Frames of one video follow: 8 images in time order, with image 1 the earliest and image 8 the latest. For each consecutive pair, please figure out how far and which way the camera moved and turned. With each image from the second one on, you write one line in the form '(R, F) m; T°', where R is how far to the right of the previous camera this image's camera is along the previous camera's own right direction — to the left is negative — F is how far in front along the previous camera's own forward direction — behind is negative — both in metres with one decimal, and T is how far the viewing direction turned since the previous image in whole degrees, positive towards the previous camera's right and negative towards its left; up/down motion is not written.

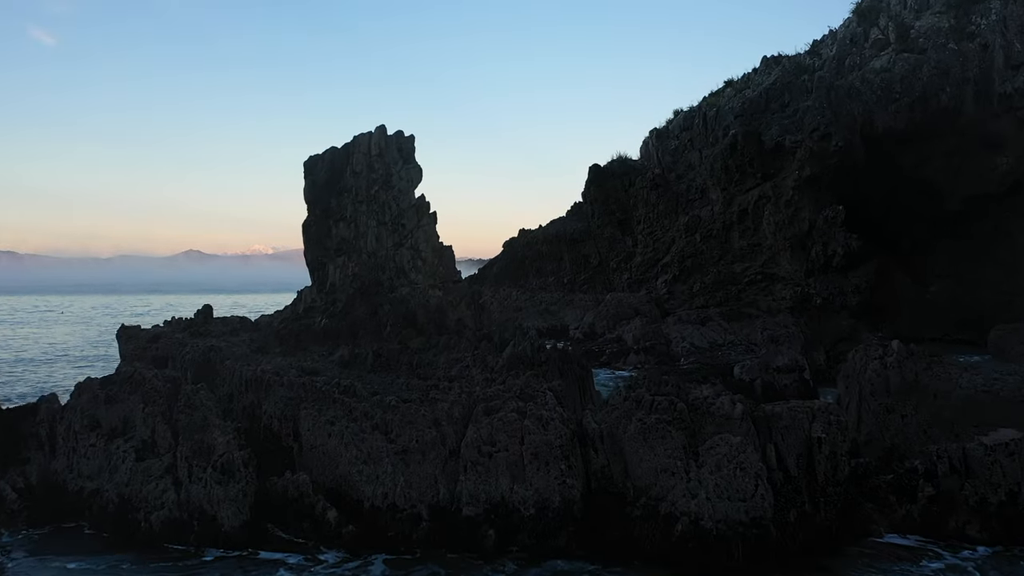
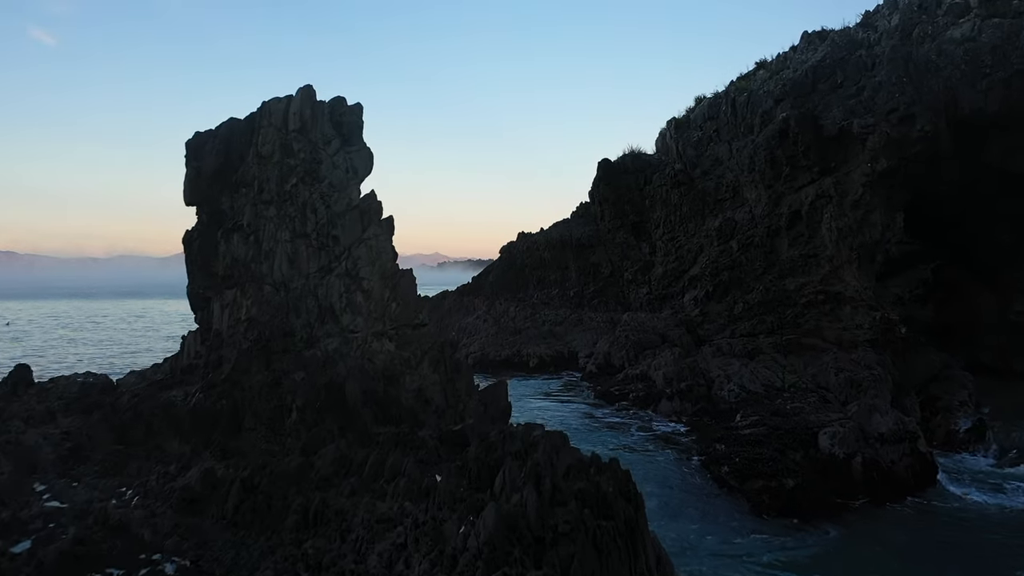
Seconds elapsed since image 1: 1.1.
(+0.1, +6.4) m; 0°
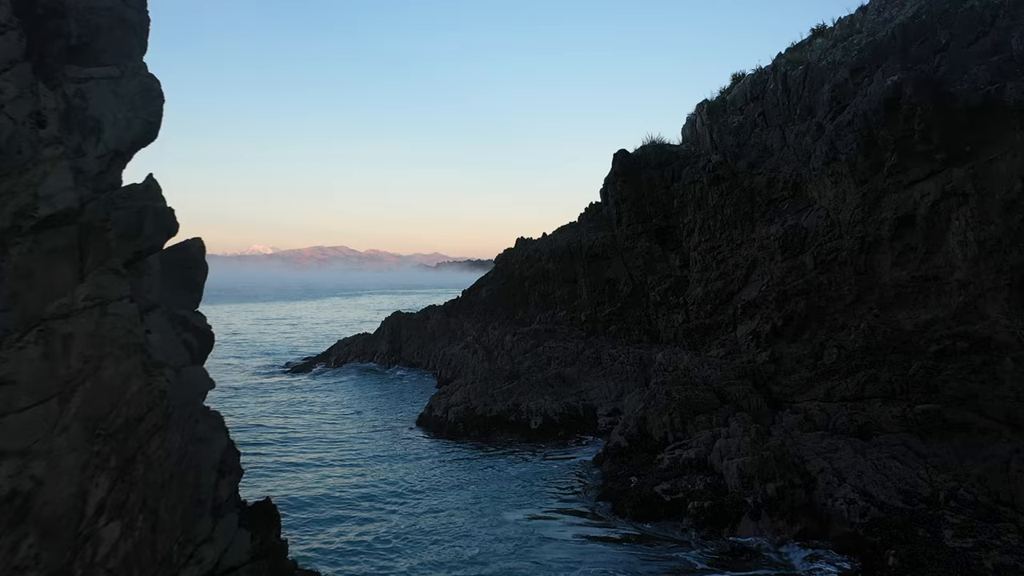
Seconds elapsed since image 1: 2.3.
(+0.1, +7.8) m; 0°
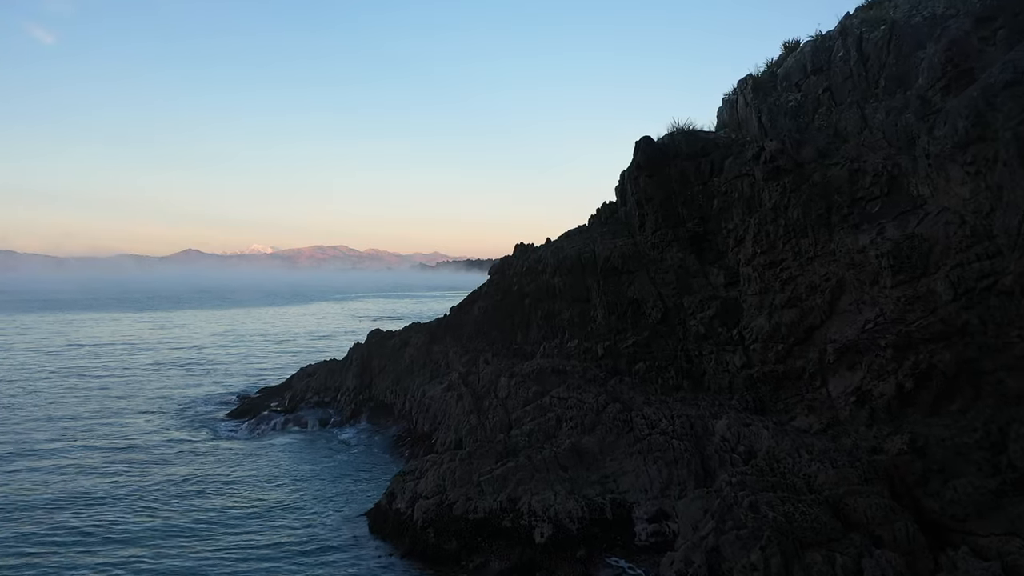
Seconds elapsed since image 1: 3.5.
(+0.1, +7.0) m; 0°
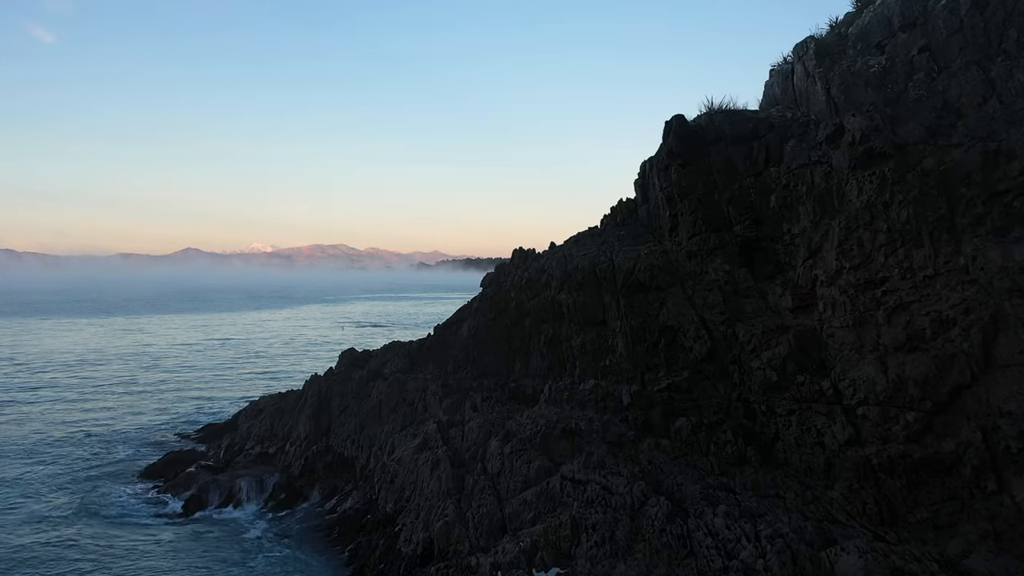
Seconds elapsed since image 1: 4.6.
(+0.1, +6.2) m; 0°
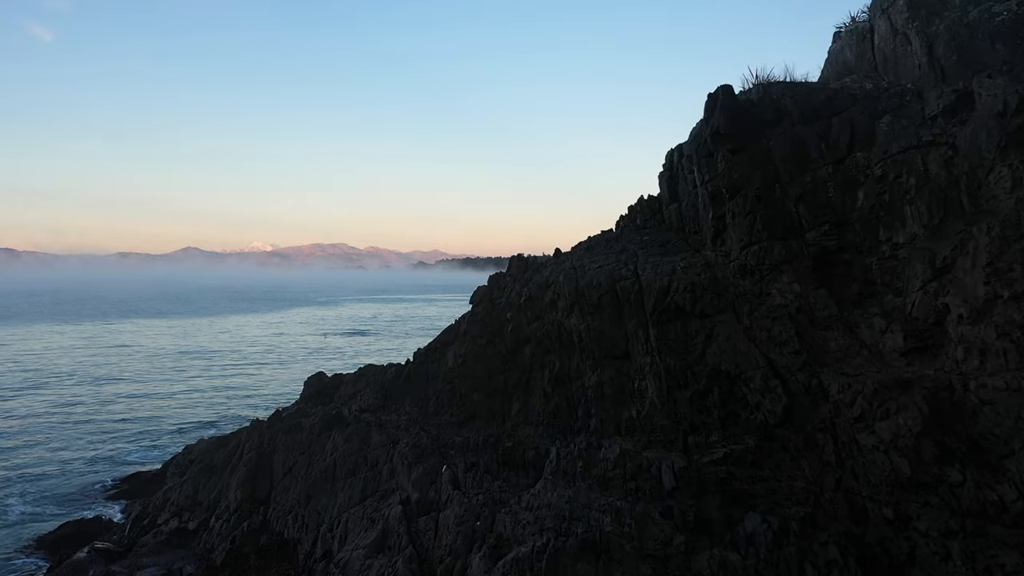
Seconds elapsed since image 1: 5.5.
(+0.1, +5.4) m; 0°
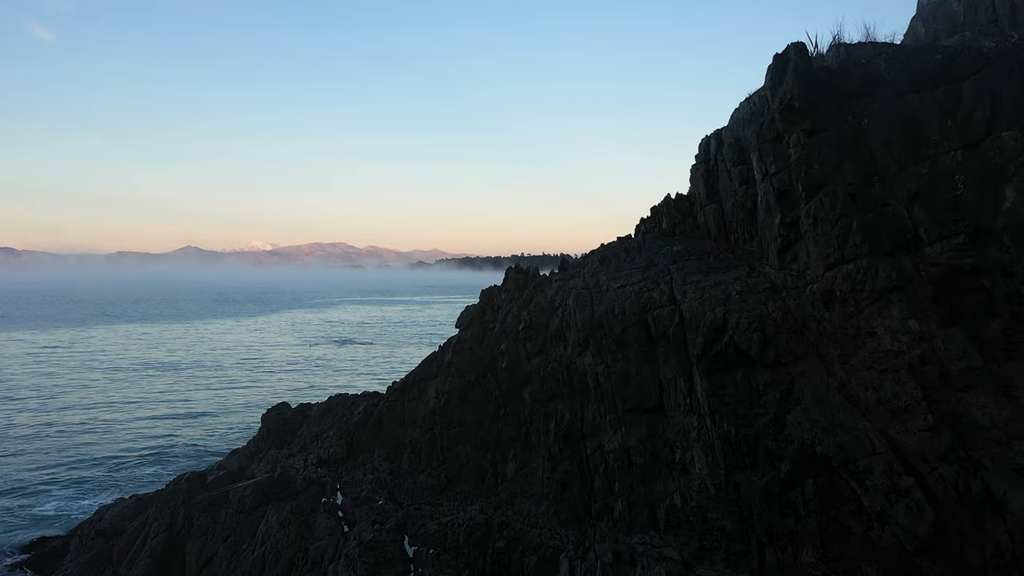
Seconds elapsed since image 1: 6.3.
(+0.1, +4.6) m; 0°
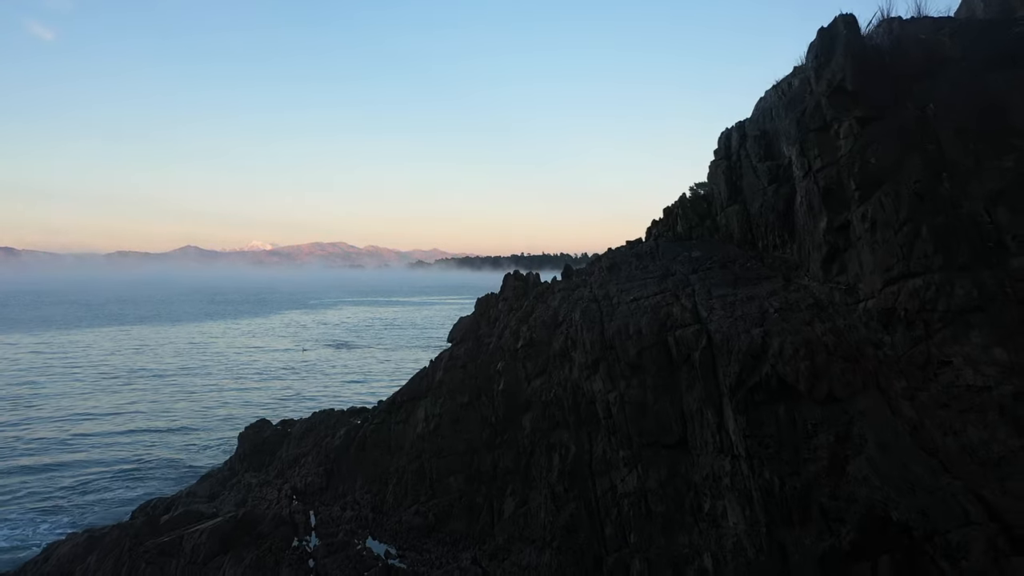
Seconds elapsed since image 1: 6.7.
(0.0, +2.0) m; 0°
